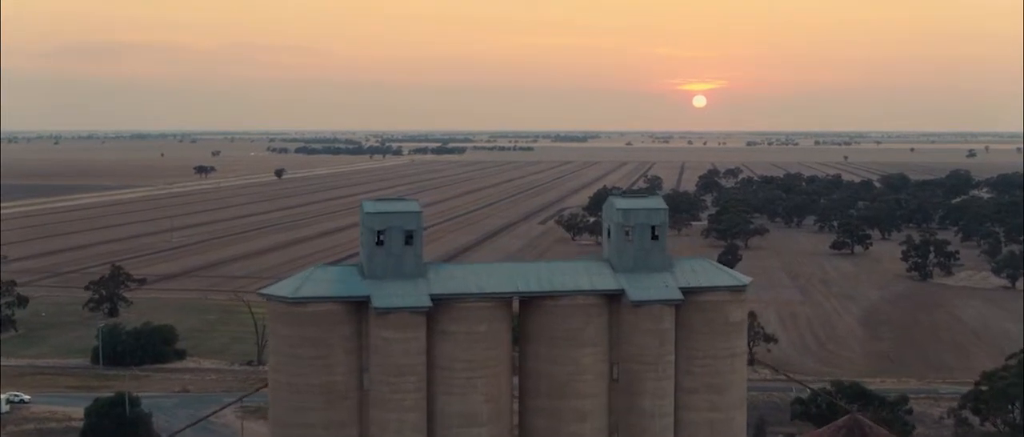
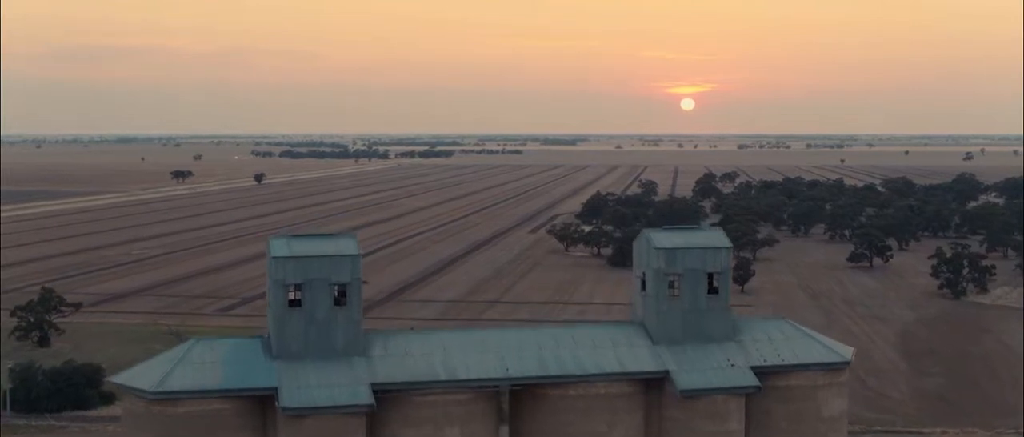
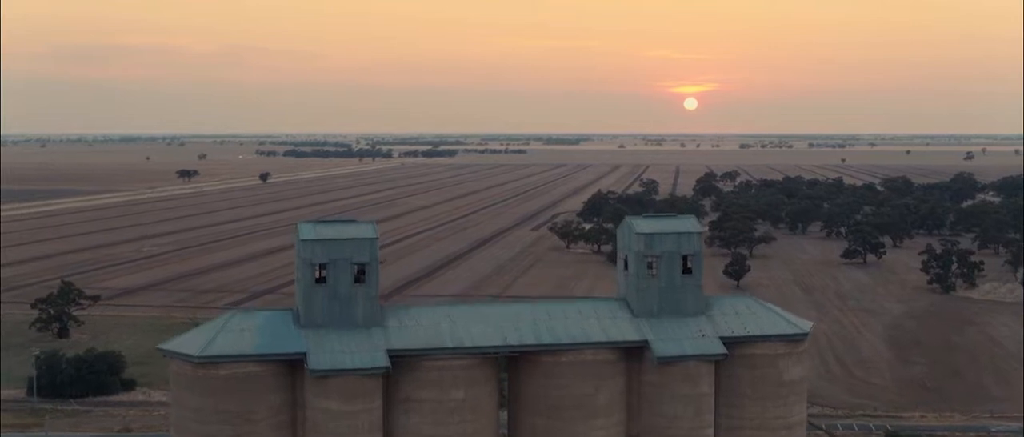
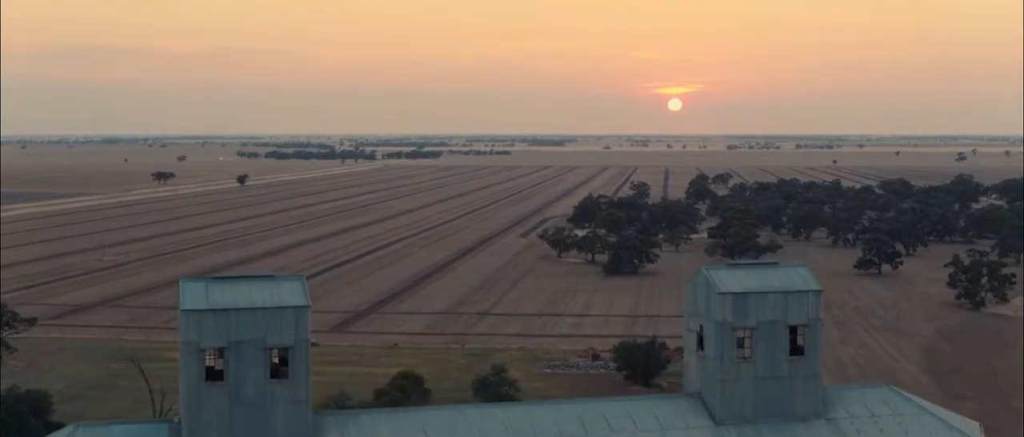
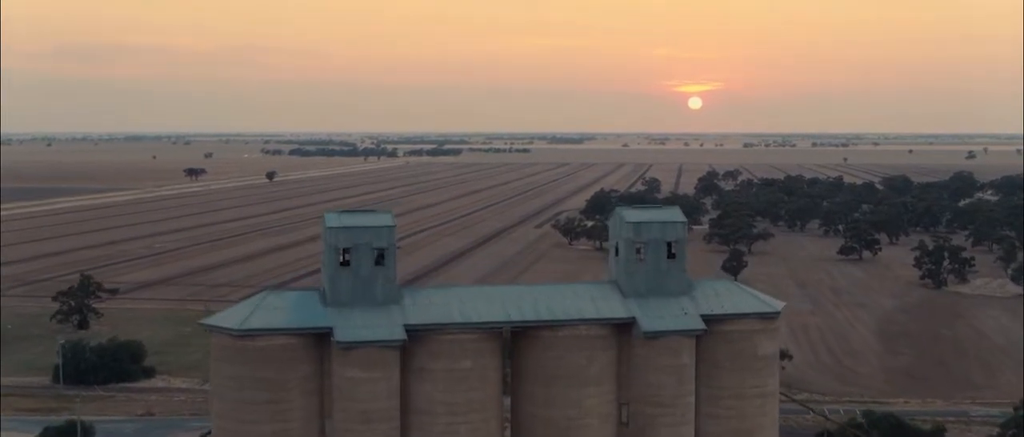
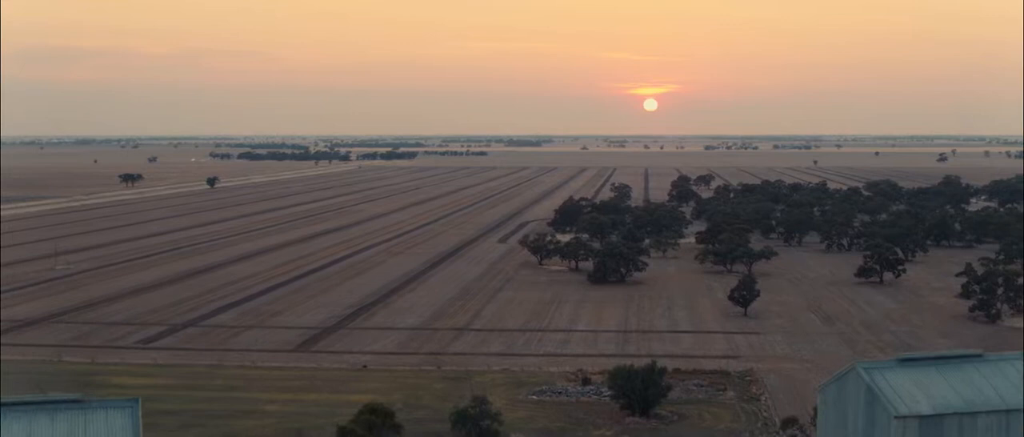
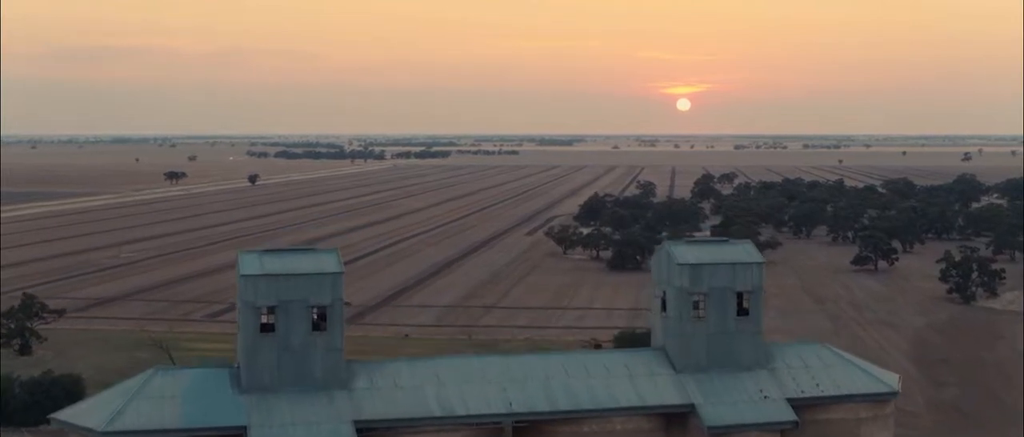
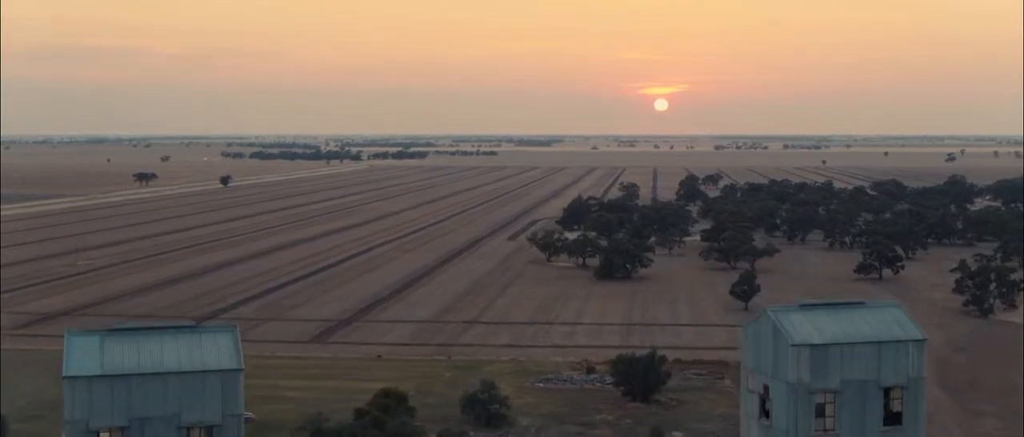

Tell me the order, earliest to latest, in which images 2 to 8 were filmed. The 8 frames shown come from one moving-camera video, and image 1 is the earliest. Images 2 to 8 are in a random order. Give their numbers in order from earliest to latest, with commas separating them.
5, 3, 2, 7, 4, 8, 6
